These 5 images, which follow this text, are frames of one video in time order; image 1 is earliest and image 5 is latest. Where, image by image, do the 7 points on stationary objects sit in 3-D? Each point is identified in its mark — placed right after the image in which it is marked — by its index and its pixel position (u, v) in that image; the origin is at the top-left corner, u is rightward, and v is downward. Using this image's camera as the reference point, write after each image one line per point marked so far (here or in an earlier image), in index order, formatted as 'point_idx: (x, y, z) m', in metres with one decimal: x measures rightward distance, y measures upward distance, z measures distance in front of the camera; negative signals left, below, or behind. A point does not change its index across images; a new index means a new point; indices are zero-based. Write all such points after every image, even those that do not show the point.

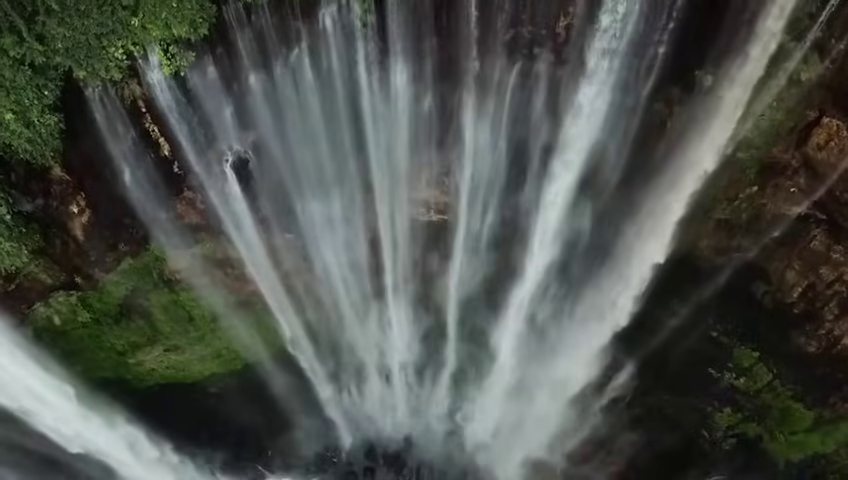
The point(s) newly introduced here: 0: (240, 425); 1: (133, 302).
0: (-2.5, -2.6, +10.5) m
1: (-3.4, -0.7, +9.0) m
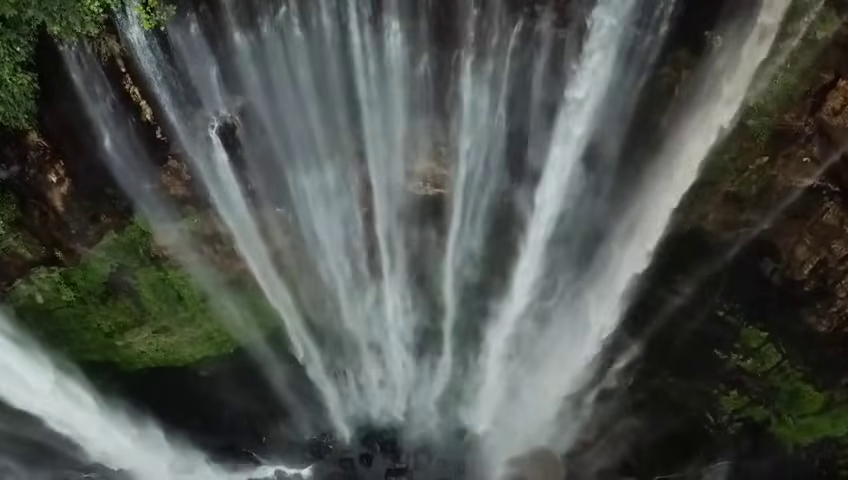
0: (-2.5, -2.3, +10.2) m
1: (-3.5, -0.4, +8.7) m
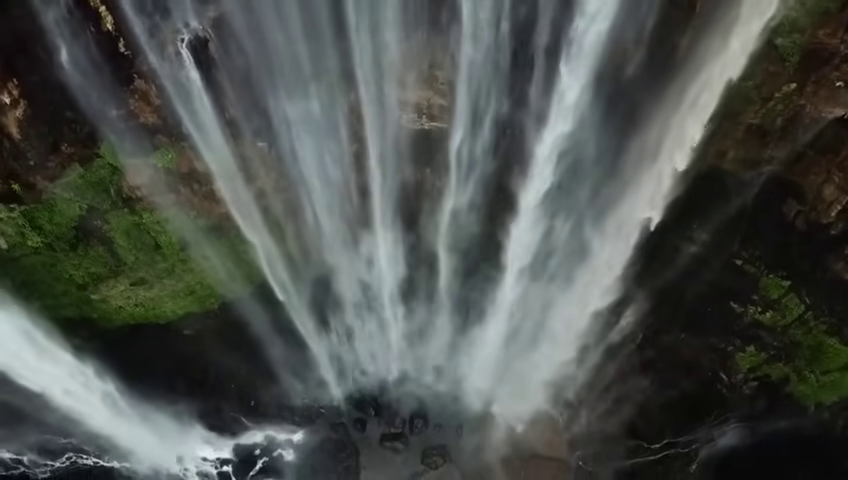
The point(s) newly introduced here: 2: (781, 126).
0: (-2.6, -1.6, +9.6) m
1: (-3.5, +0.2, +8.0) m
2: (+3.3, +1.1, +7.2) m
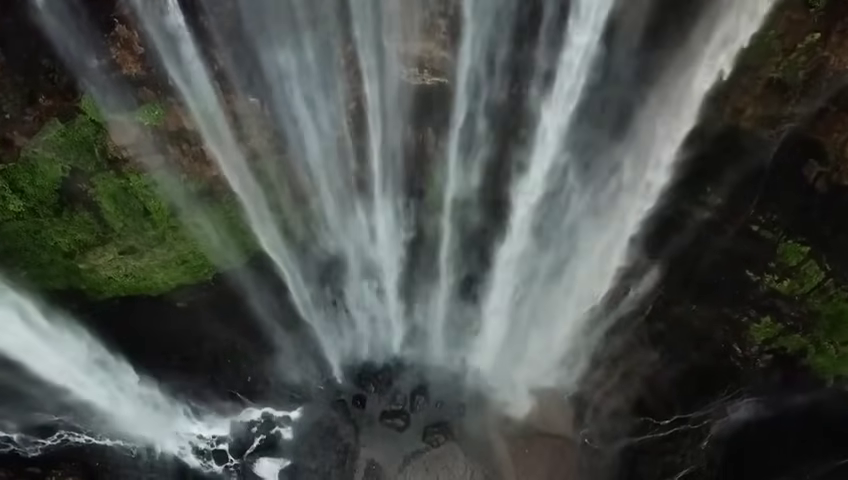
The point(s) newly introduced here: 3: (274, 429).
0: (-2.6, -1.2, +9.2) m
1: (-3.5, +0.5, +7.7) m
2: (+3.4, +1.4, +6.8) m
3: (-1.9, -2.4, +9.8) m
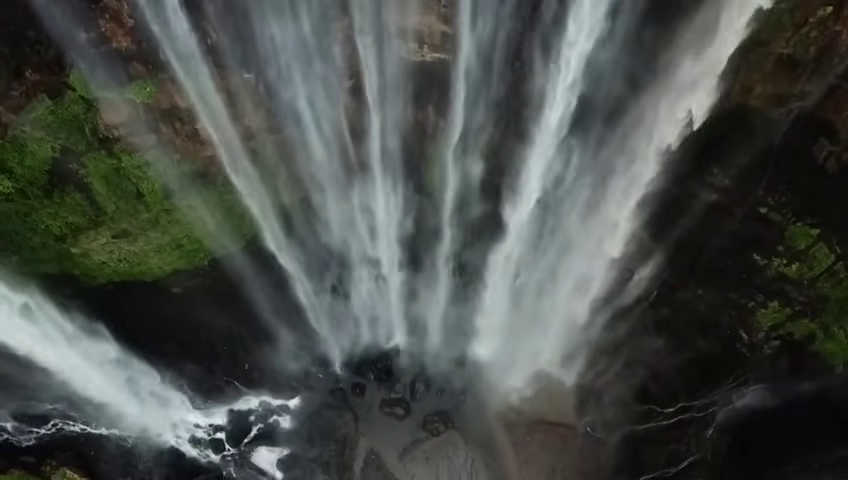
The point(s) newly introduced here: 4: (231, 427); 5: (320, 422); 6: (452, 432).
0: (-2.6, -1.1, +9.1) m
1: (-3.5, +0.7, +7.5) m
2: (+3.4, +1.6, +6.6) m
3: (-1.9, -2.2, +9.6) m
4: (-2.4, -2.3, +9.6) m
5: (-1.3, -2.3, +9.6) m
6: (+0.3, -2.3, +9.4) m
